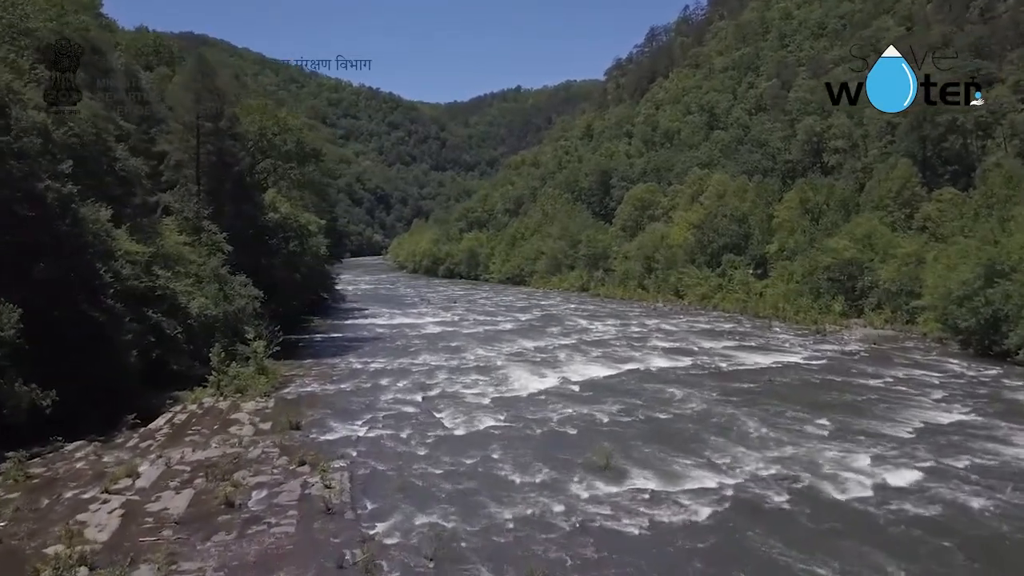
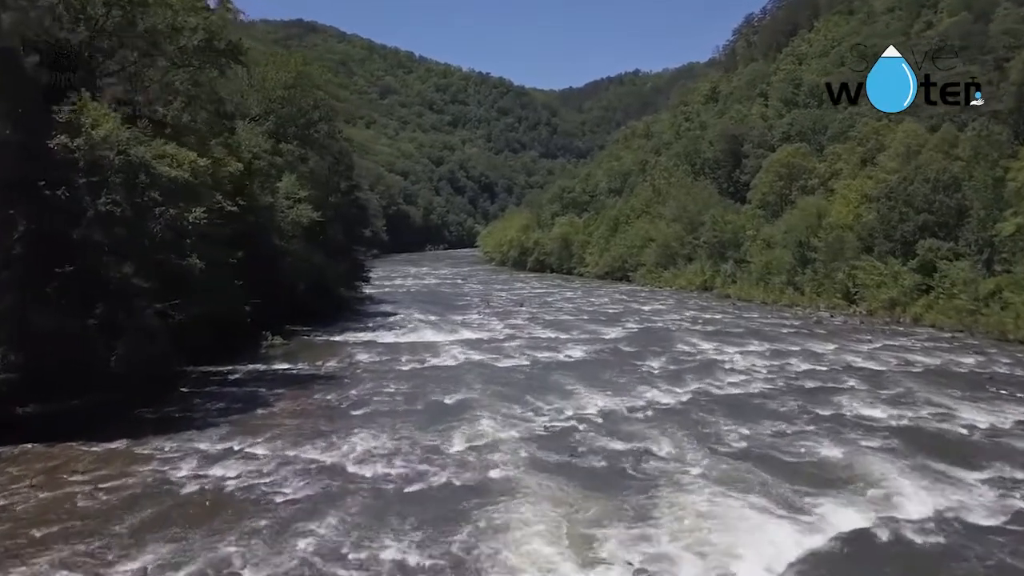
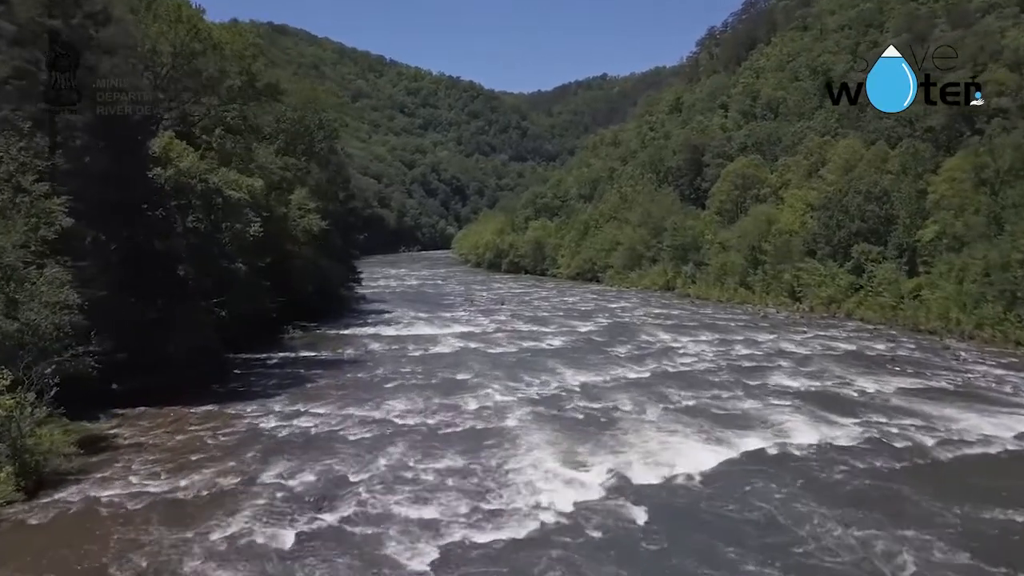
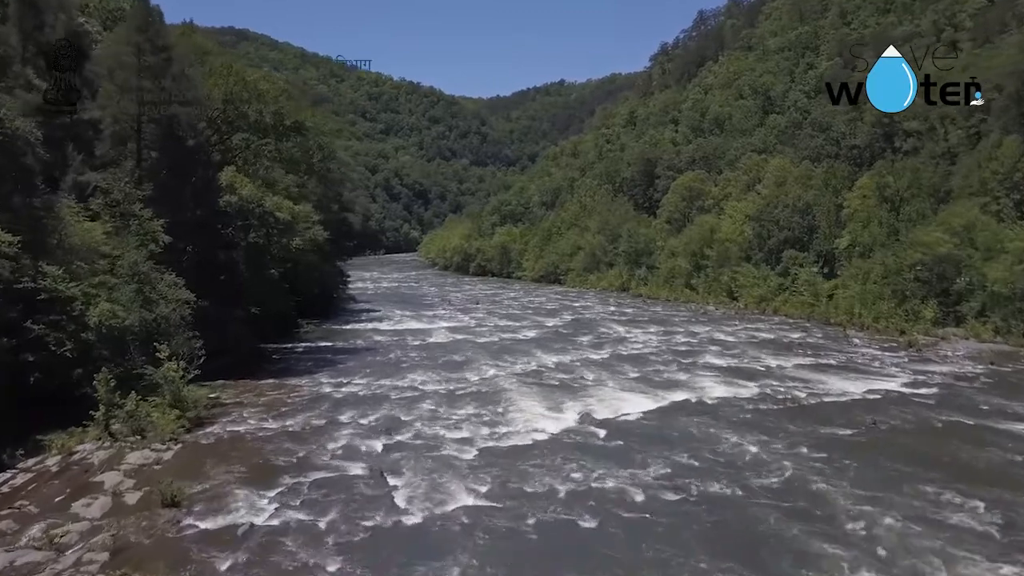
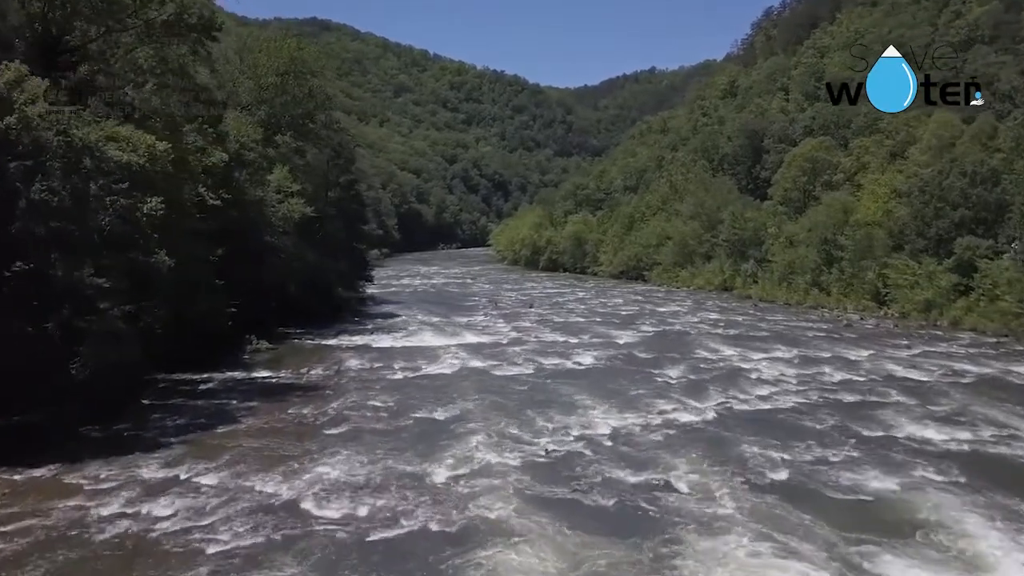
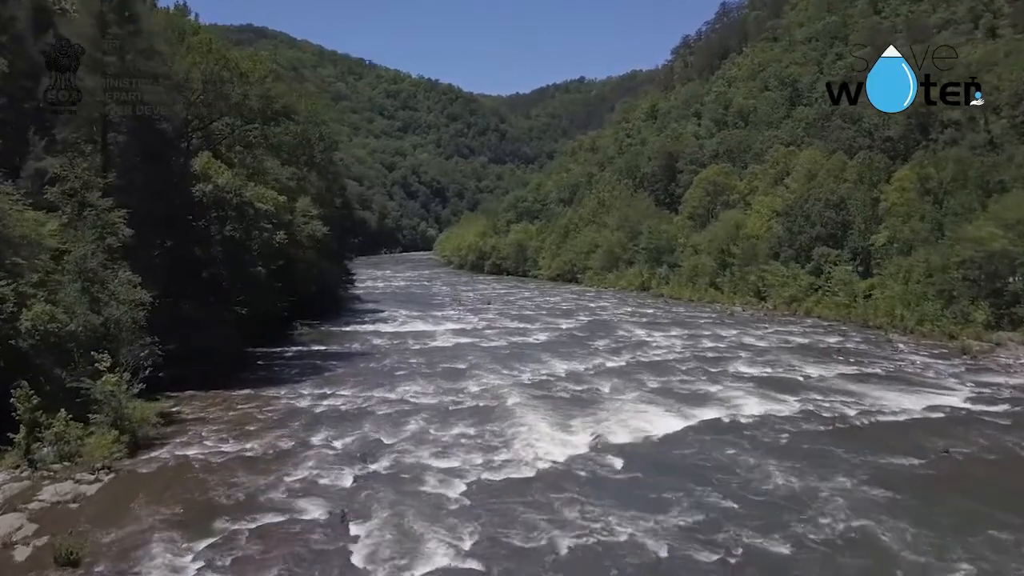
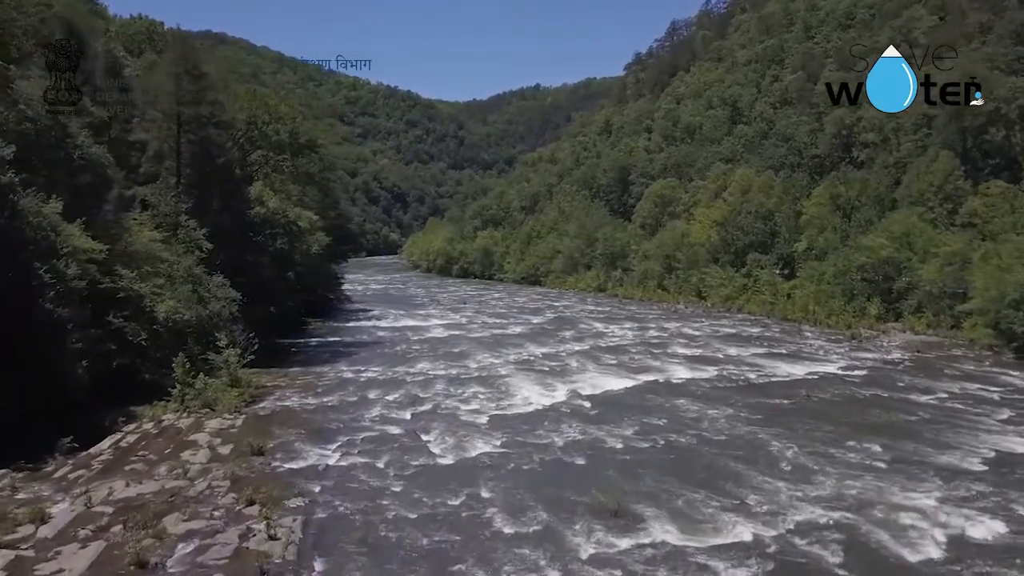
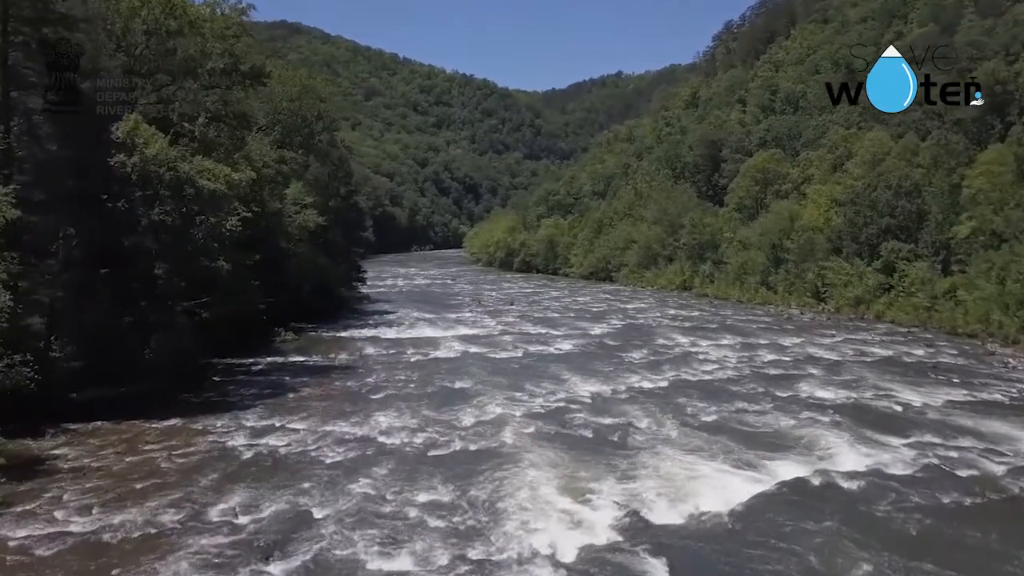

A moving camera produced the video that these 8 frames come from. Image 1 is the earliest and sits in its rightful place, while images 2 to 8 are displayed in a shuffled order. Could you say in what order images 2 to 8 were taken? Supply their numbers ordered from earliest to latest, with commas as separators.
7, 4, 6, 3, 8, 2, 5
